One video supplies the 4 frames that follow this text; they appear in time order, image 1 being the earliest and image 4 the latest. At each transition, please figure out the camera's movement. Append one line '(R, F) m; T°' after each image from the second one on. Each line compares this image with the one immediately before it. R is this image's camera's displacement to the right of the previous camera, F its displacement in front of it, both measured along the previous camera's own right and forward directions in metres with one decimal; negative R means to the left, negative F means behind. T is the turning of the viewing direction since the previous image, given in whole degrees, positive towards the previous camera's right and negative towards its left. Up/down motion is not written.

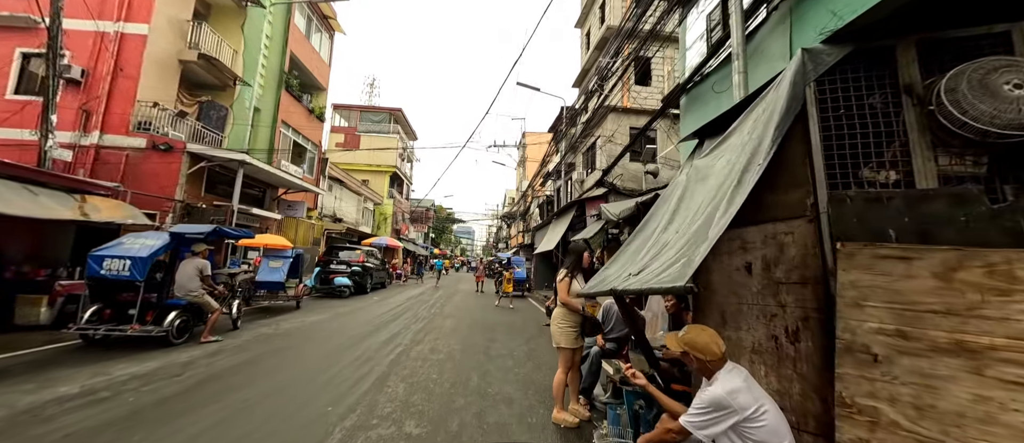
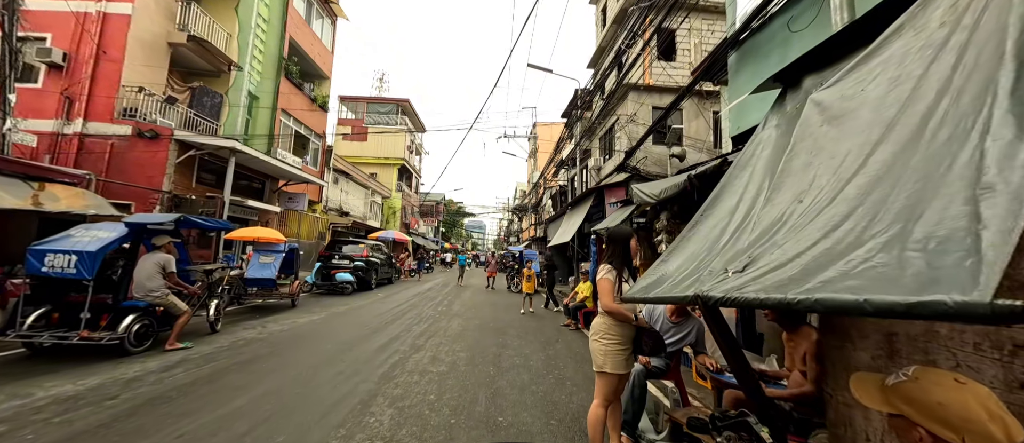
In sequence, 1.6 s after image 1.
(0.0, +1.0) m; -2°
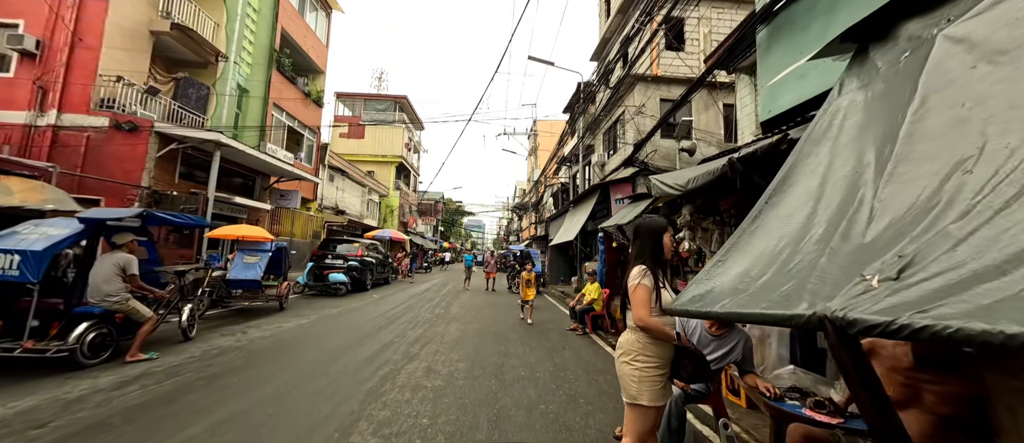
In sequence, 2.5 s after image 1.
(-0.1, +0.5) m; 0°
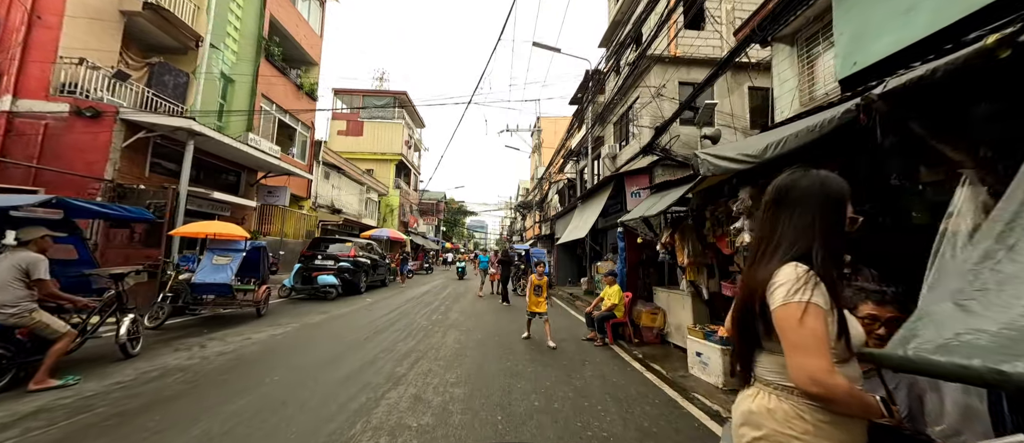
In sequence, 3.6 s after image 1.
(-0.1, +1.0) m; 0°
